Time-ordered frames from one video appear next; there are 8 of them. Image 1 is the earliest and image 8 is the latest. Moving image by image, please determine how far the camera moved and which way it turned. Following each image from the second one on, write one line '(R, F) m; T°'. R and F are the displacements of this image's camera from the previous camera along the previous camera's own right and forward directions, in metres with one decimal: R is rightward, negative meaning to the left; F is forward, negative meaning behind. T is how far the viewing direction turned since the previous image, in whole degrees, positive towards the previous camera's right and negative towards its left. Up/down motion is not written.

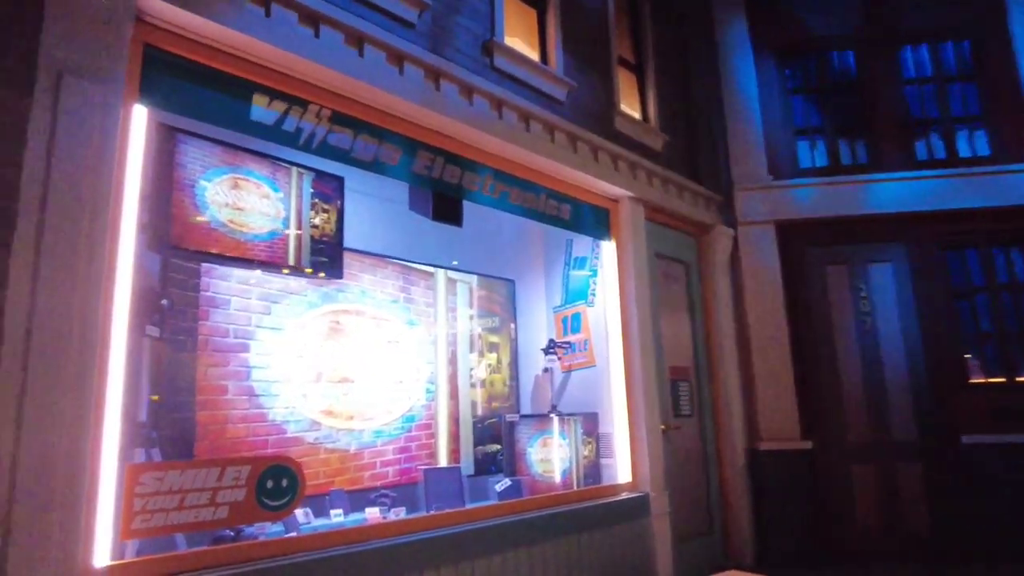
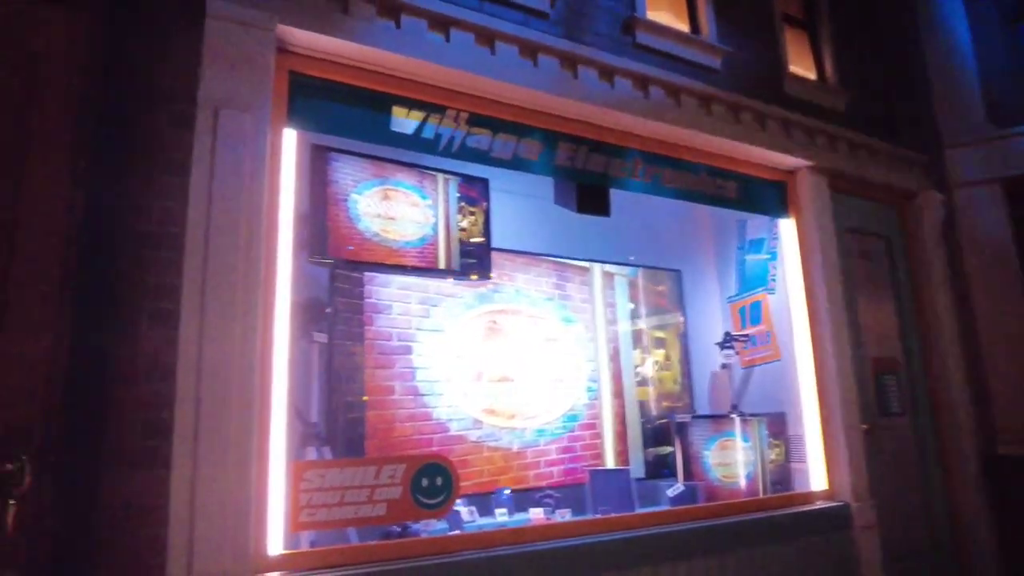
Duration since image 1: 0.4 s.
(+0.2, +0.2) m; -17°
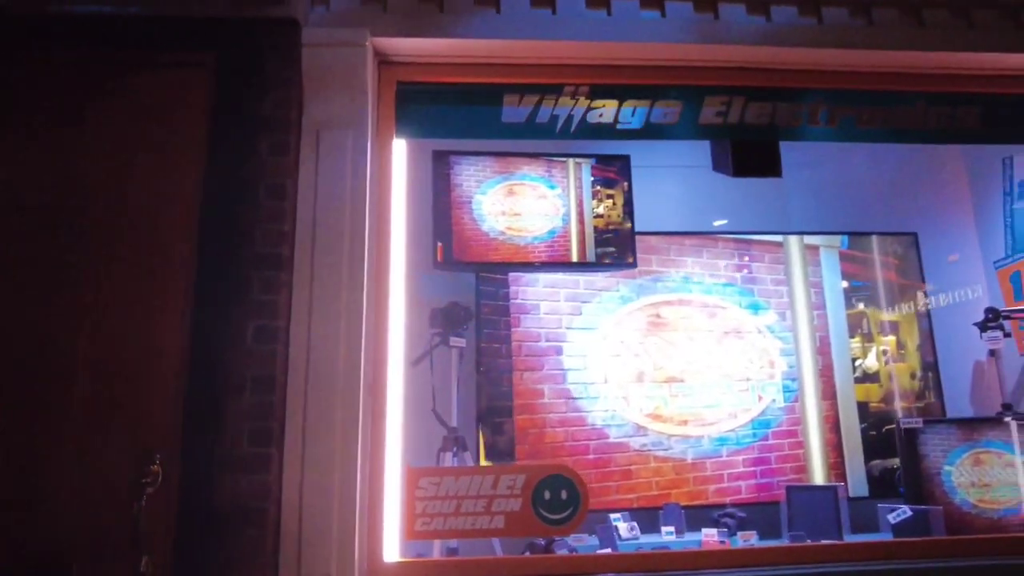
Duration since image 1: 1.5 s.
(+0.6, +0.4) m; -24°
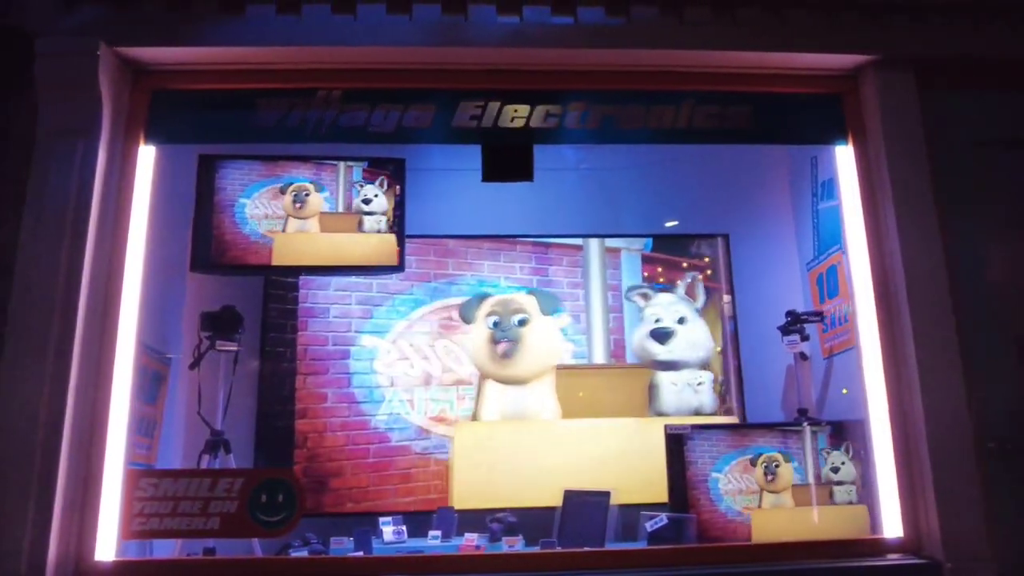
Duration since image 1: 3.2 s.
(+1.2, 0.0) m; -2°
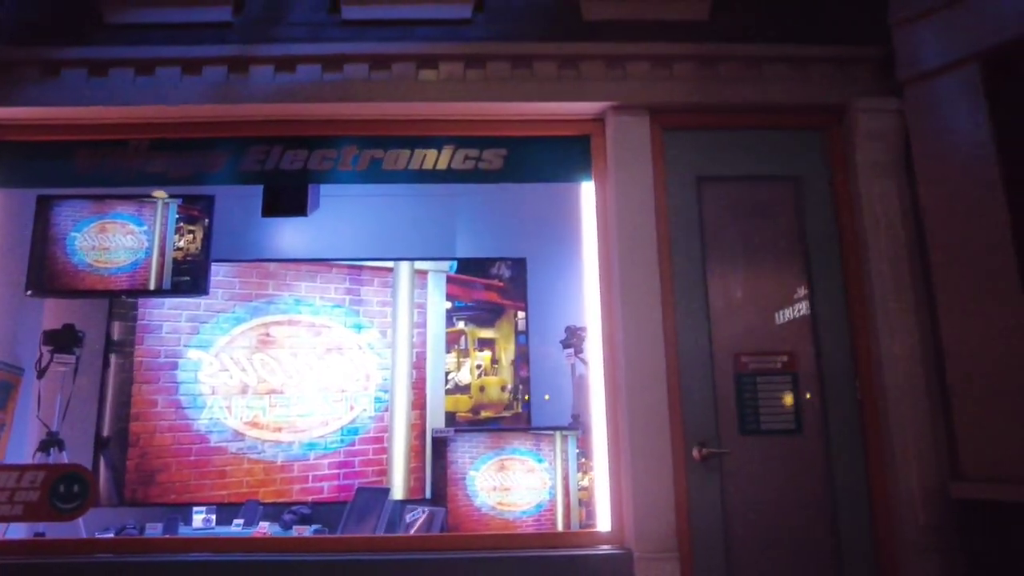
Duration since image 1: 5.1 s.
(+1.3, -0.4) m; -3°
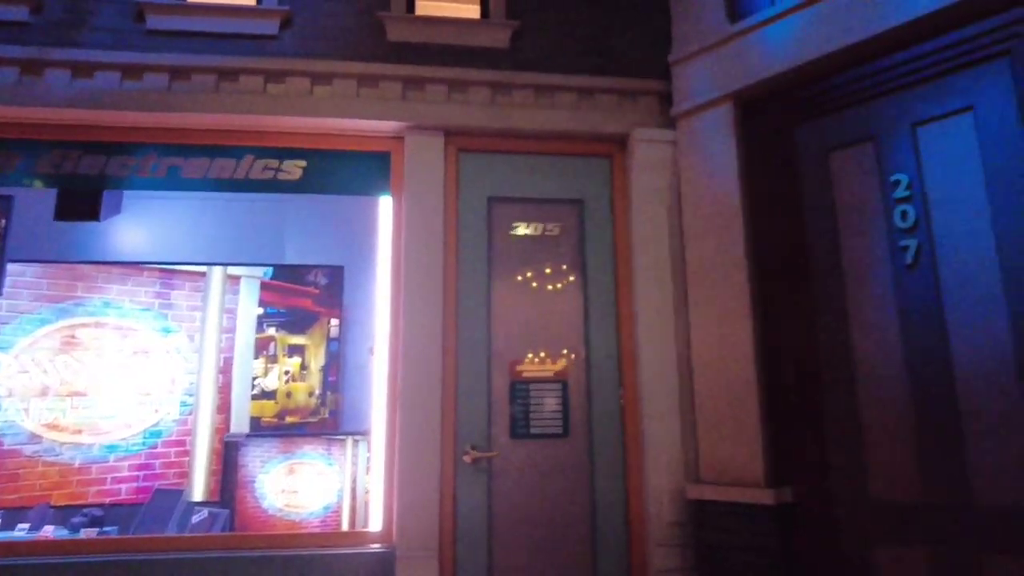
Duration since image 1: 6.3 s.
(+0.8, -0.2) m; +5°
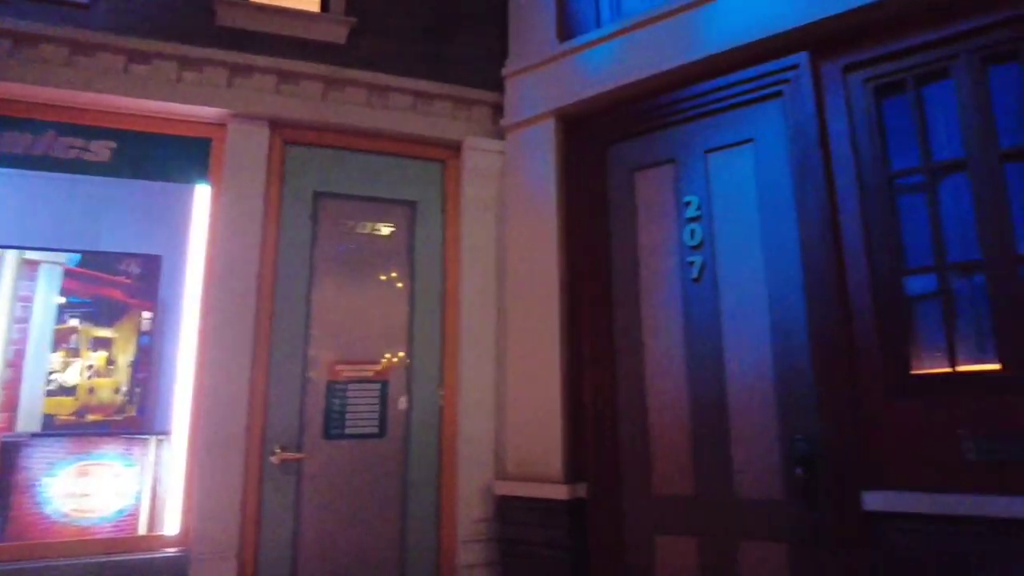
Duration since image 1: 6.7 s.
(+0.3, -0.1) m; +10°
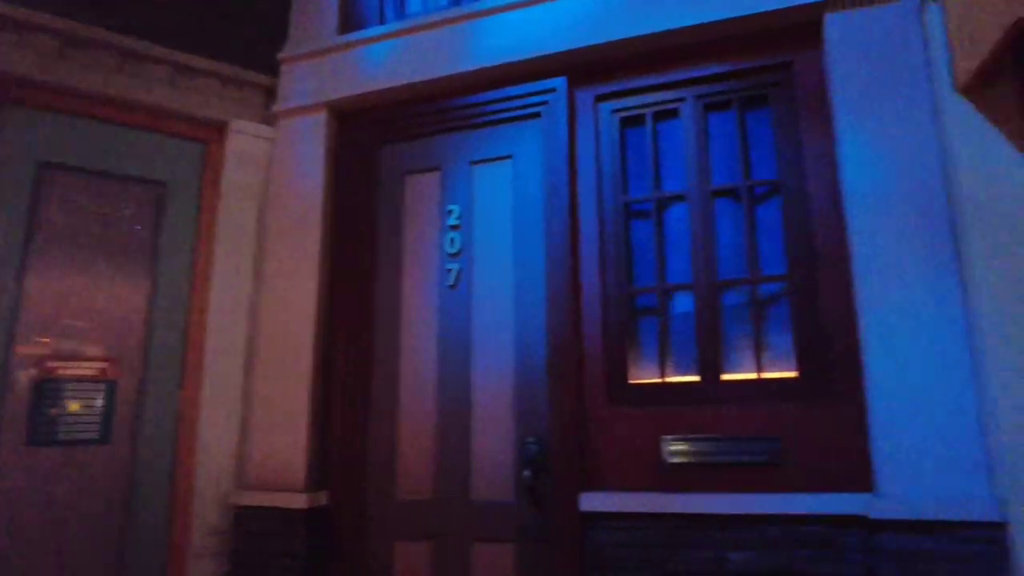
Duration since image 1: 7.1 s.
(+0.4, 0.0) m; +15°
